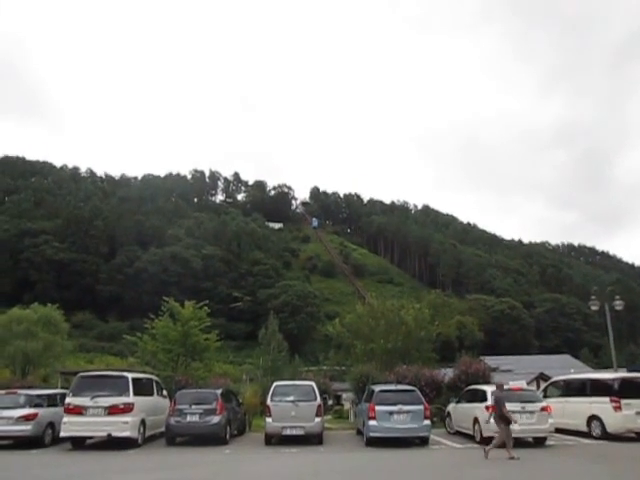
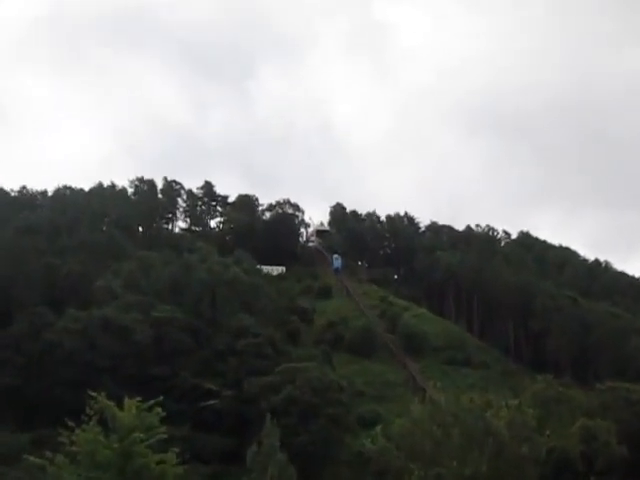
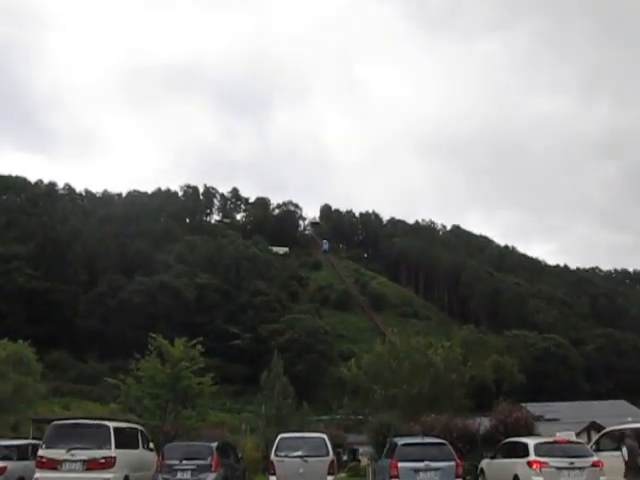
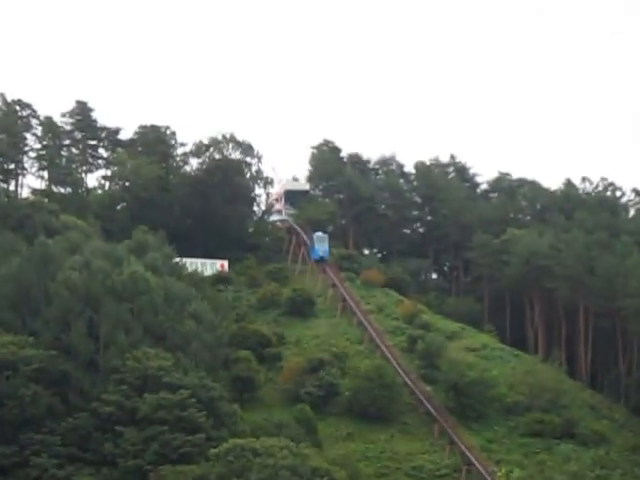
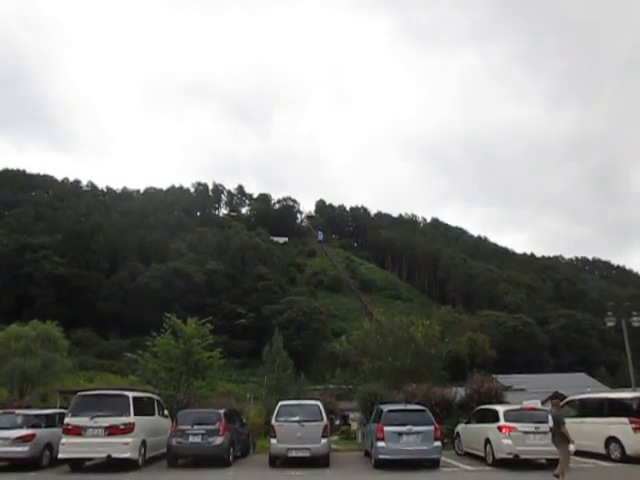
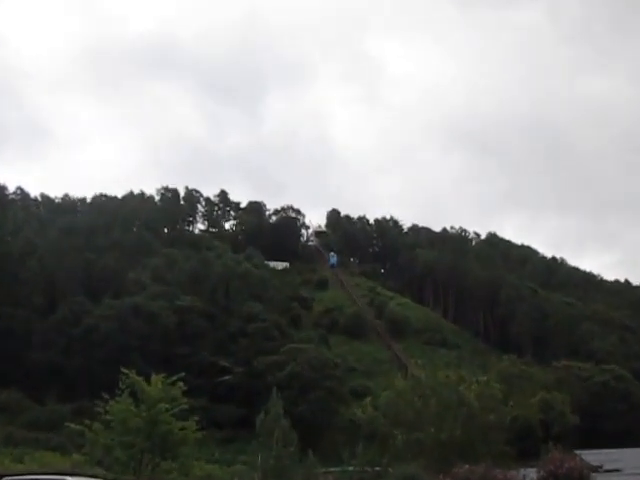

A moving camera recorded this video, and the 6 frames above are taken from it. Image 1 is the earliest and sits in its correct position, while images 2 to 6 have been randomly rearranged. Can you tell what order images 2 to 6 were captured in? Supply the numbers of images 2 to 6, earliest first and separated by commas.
5, 3, 6, 2, 4
